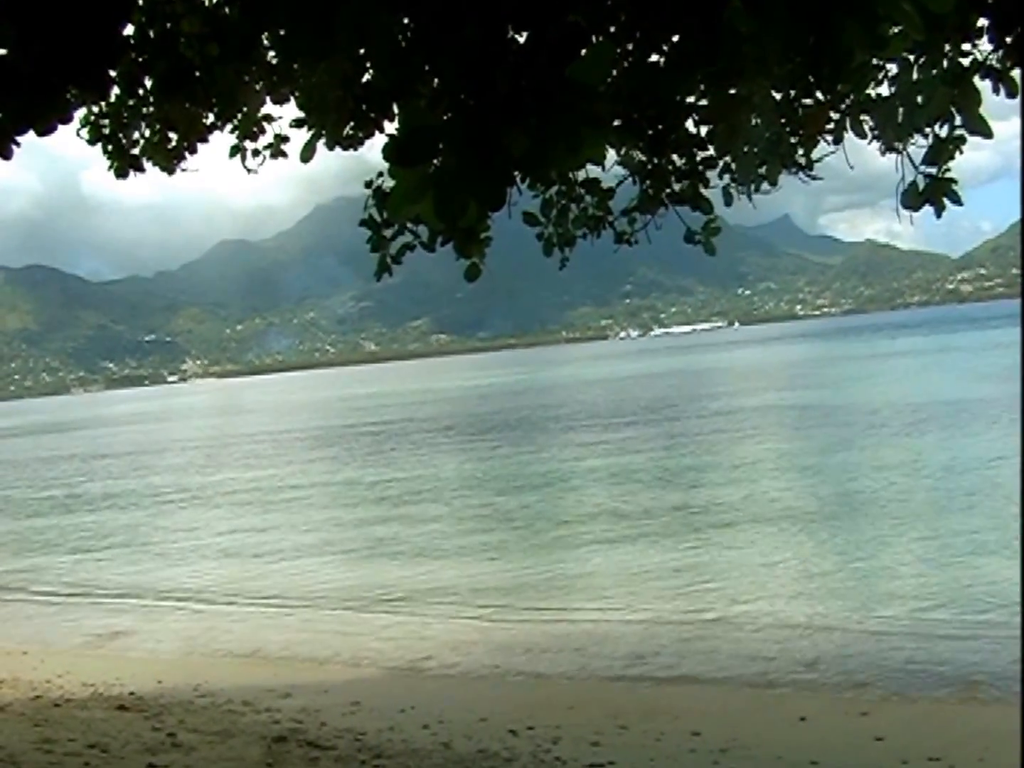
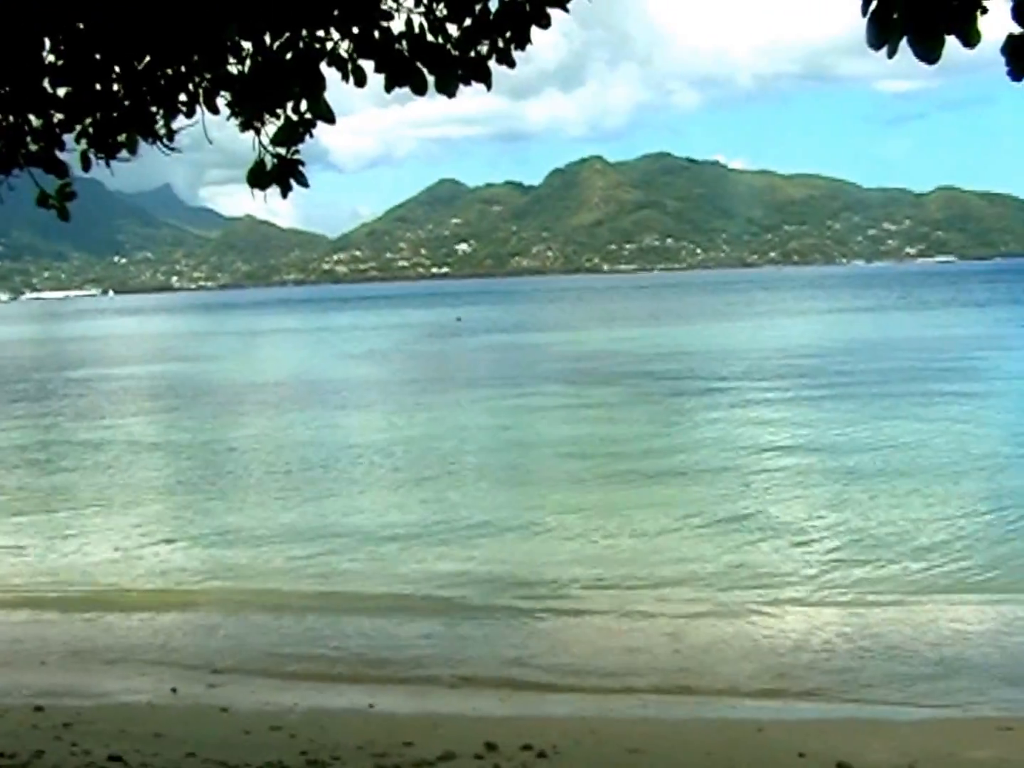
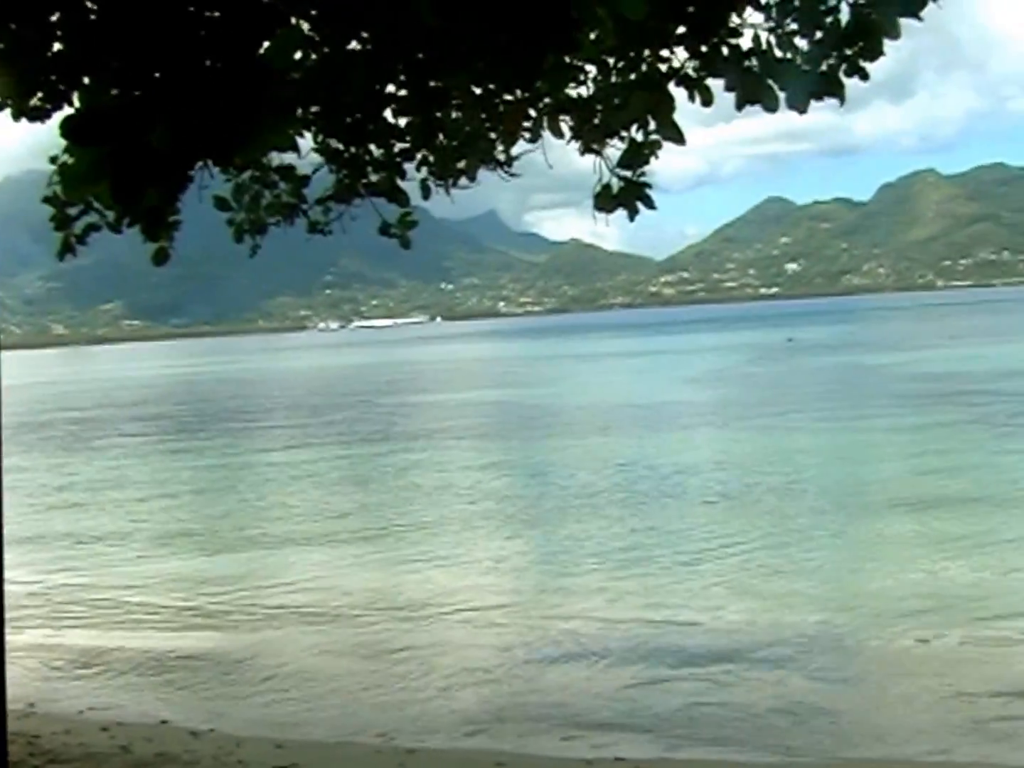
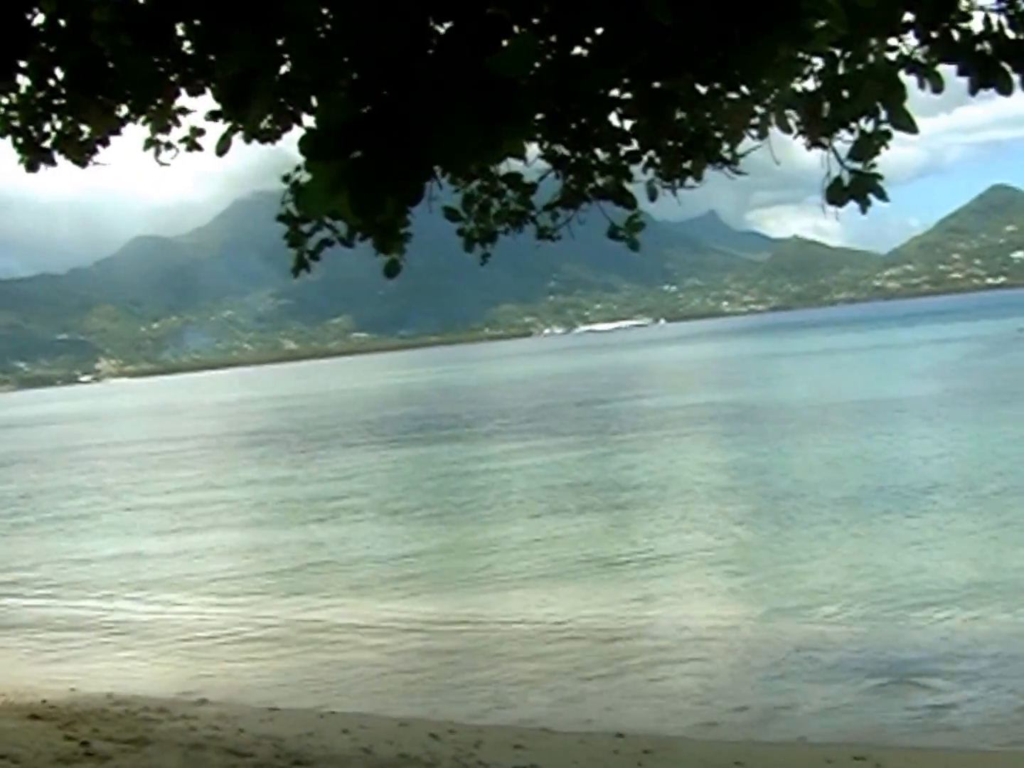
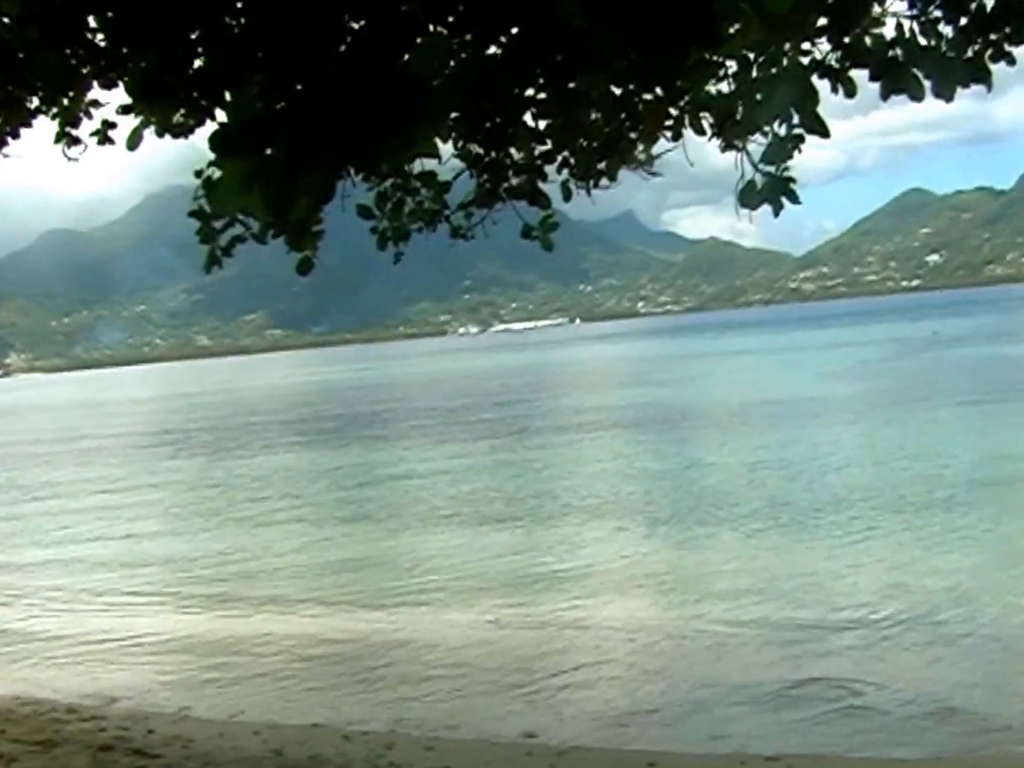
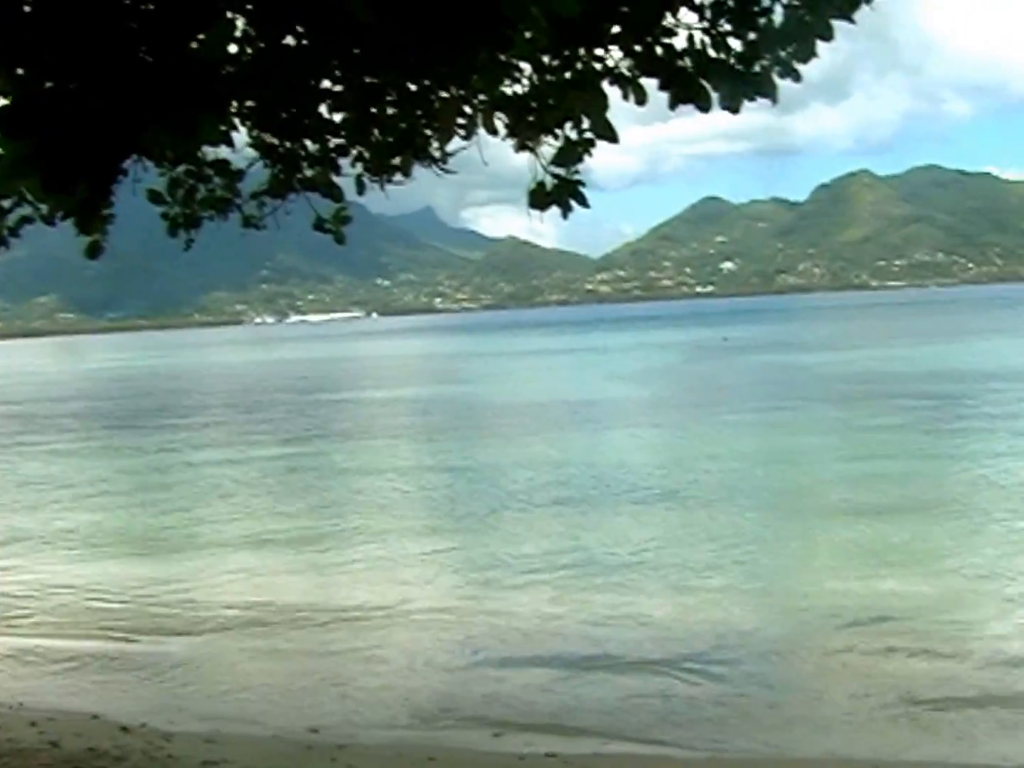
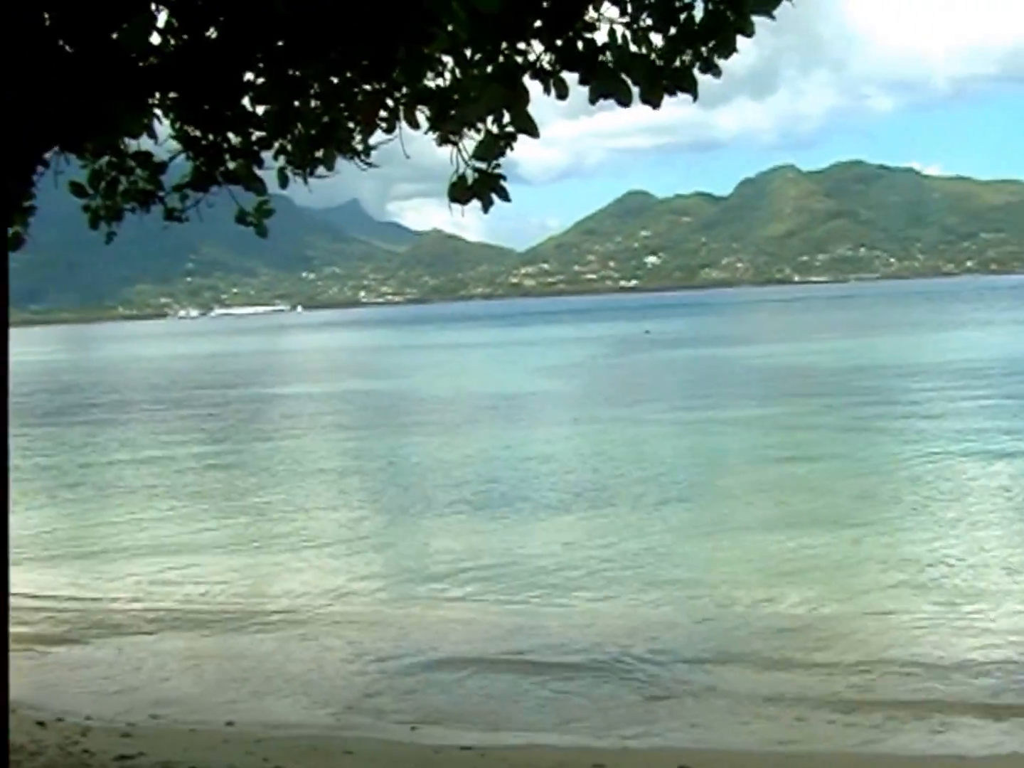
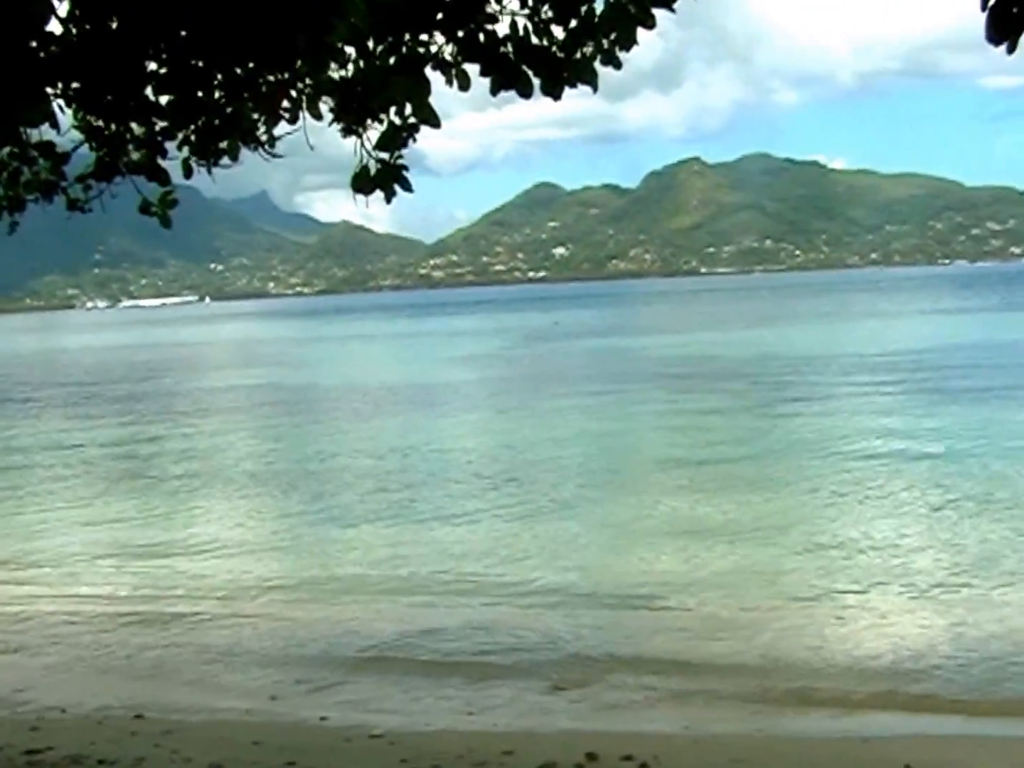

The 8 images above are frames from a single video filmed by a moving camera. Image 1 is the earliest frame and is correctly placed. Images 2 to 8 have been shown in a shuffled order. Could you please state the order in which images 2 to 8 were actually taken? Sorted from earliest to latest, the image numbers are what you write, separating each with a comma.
4, 5, 3, 6, 7, 8, 2
